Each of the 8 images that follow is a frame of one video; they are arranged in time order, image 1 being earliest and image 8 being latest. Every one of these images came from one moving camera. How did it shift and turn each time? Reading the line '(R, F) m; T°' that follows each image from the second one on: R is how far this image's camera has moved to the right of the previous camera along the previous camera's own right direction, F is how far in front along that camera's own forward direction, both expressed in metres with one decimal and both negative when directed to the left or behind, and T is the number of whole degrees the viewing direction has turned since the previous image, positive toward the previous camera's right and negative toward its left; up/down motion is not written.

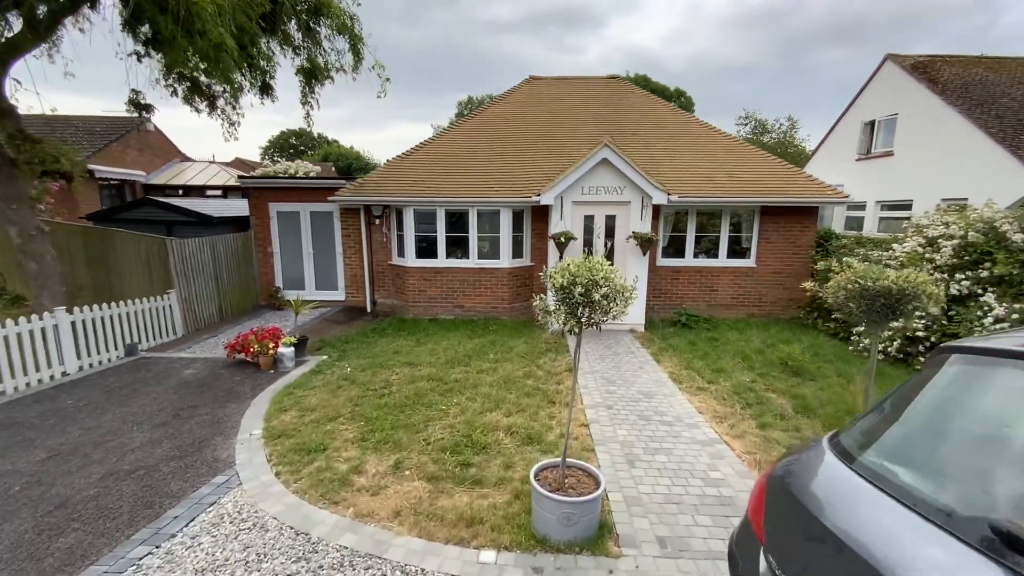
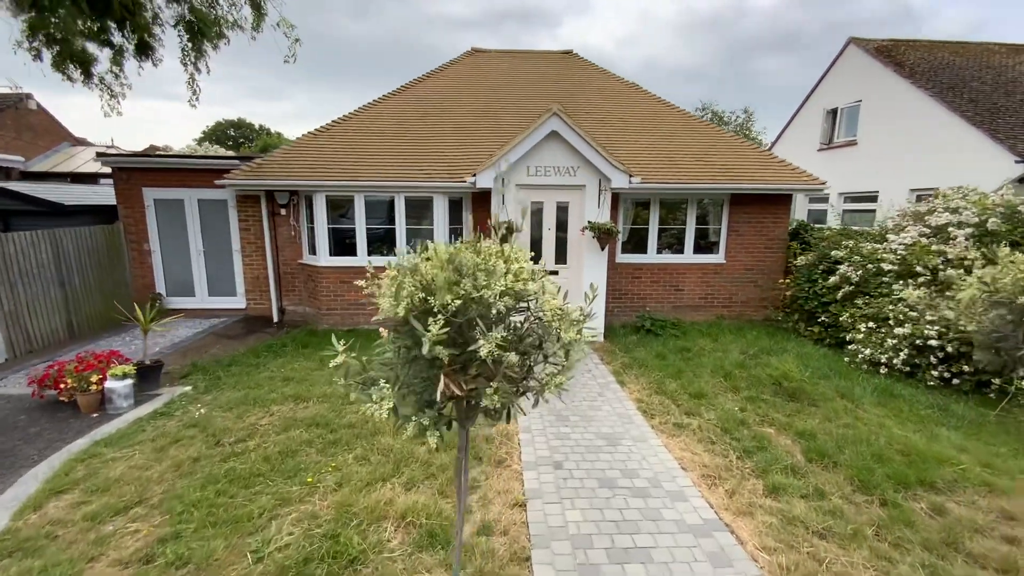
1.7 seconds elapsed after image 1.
(+0.5, +1.6) m; +5°
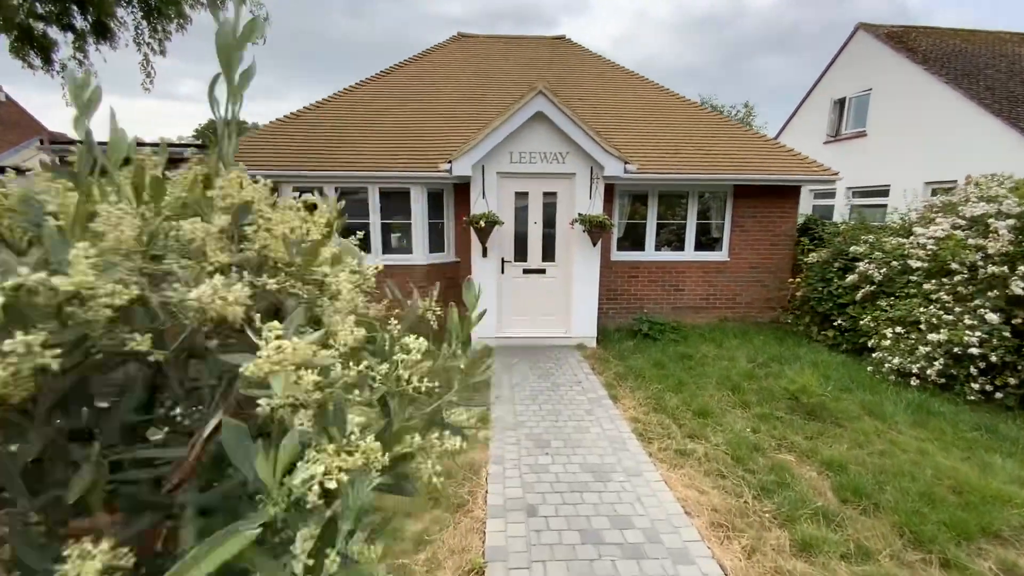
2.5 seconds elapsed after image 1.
(+0.2, +0.7) m; 0°
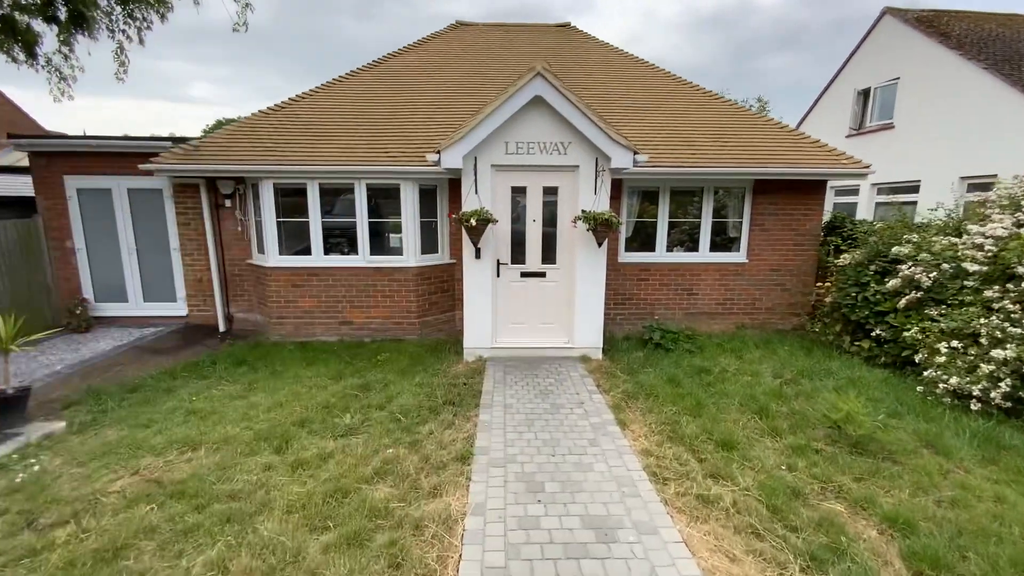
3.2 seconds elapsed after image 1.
(+0.1, +0.6) m; -1°
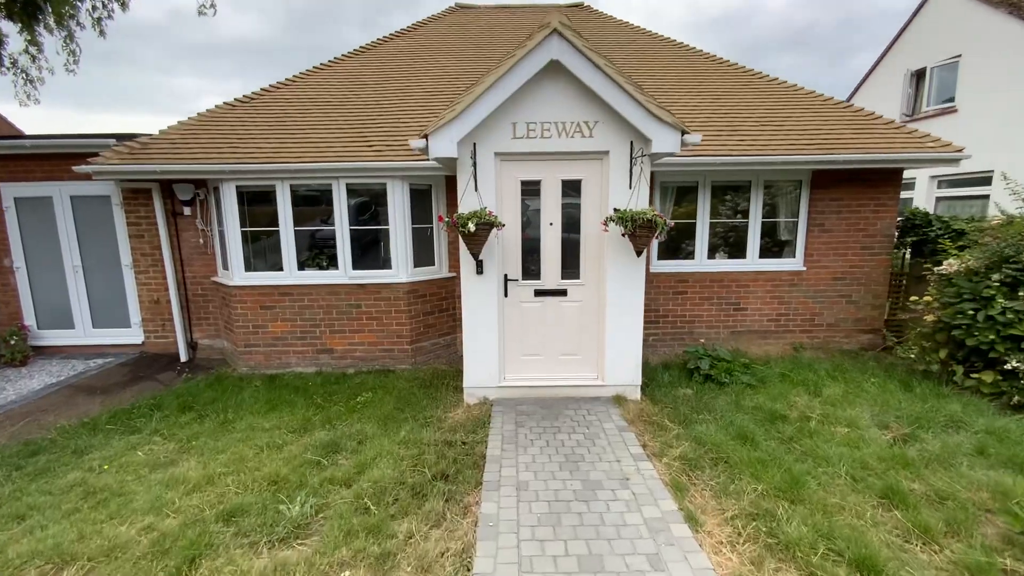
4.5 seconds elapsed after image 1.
(0.0, +1.3) m; -1°
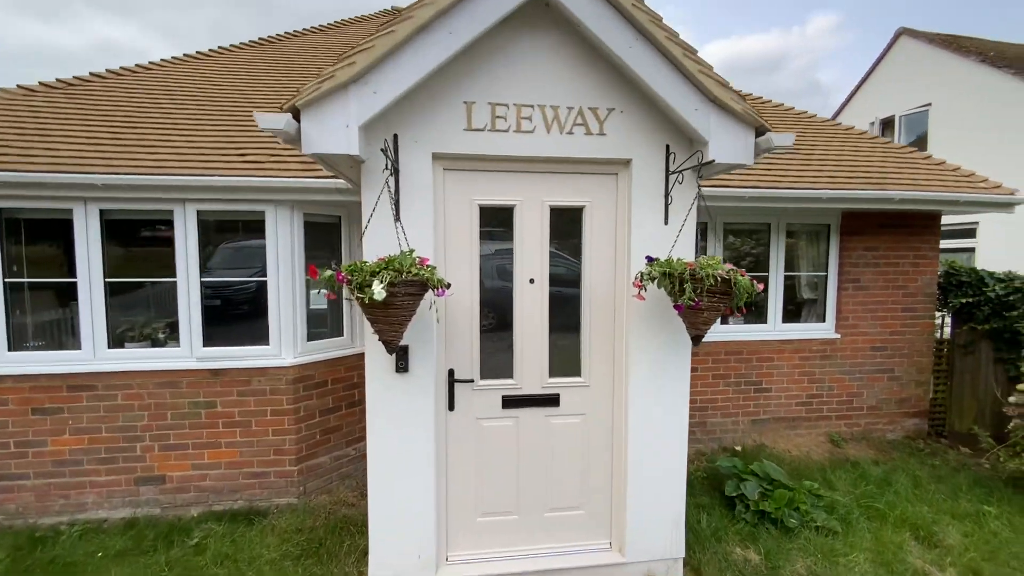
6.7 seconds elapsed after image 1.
(0.0, +2.0) m; +7°
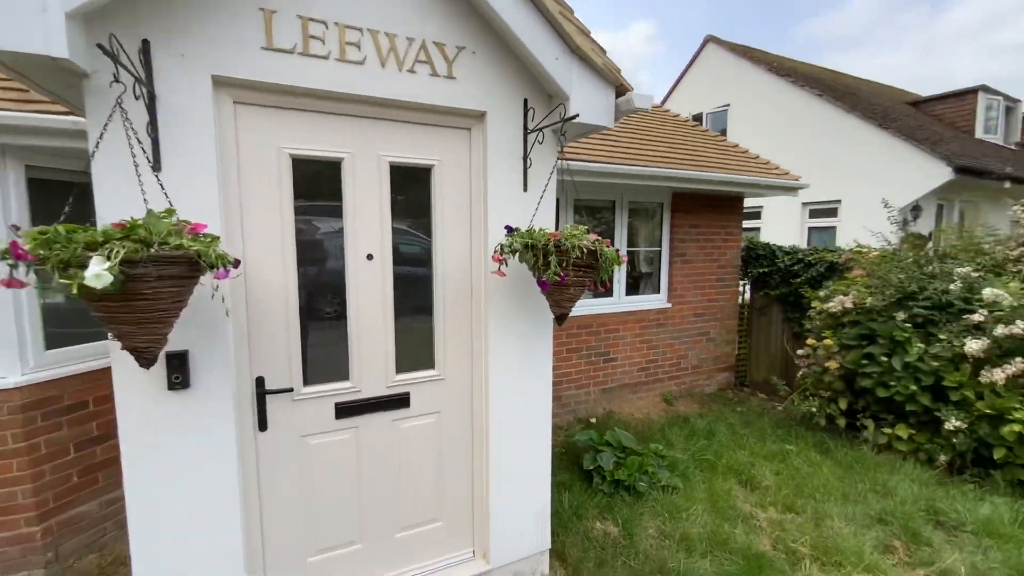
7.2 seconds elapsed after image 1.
(+0.1, +0.4) m; +18°
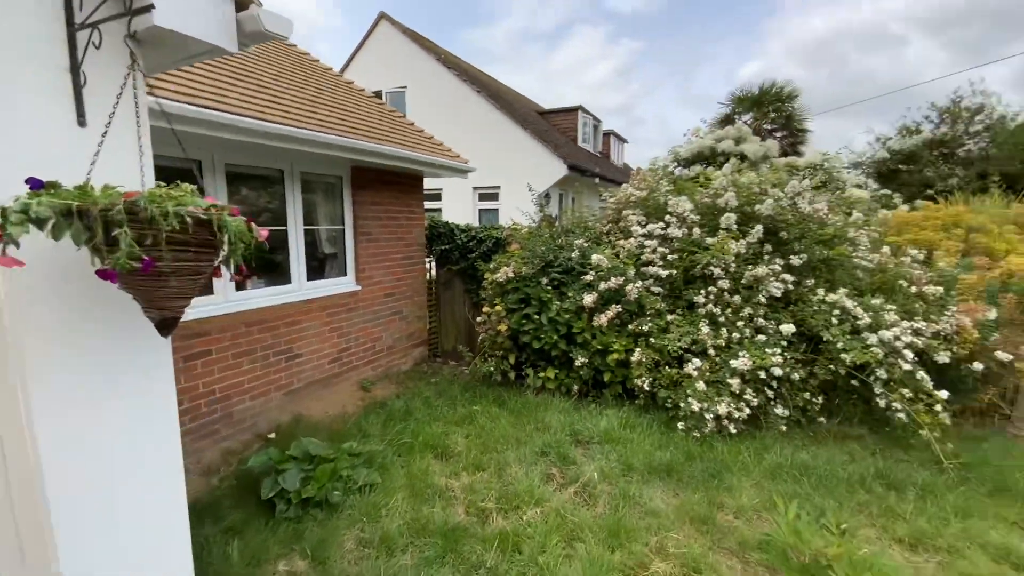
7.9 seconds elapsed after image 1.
(+0.2, +0.3) m; +37°
